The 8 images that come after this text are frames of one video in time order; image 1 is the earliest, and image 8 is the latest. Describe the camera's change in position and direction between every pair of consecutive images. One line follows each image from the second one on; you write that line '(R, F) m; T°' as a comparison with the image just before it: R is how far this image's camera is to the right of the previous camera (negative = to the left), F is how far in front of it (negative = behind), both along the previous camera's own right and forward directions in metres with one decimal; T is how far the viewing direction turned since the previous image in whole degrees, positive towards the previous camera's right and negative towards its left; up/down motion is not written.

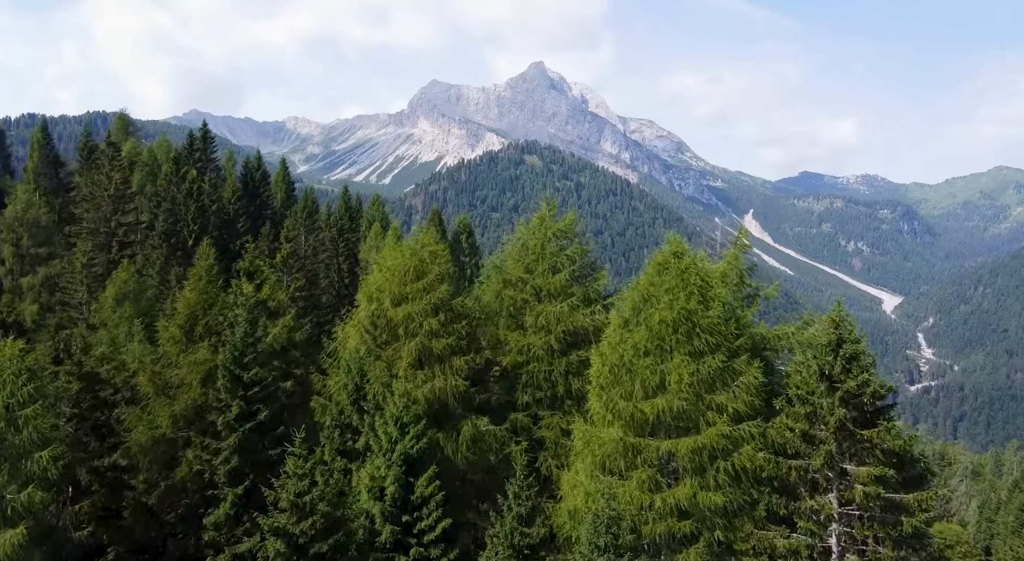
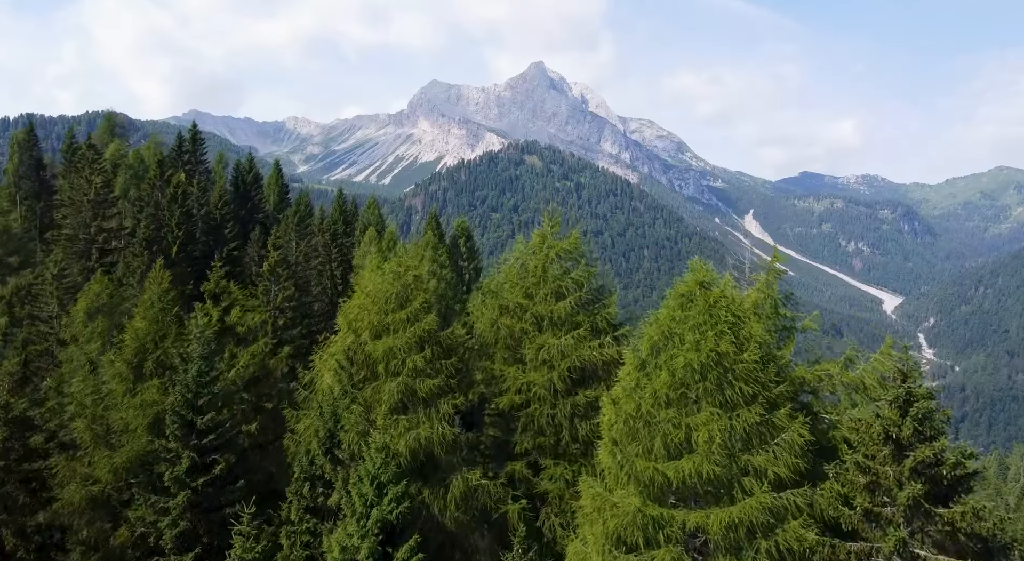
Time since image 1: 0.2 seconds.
(+0.1, +2.7) m; 0°
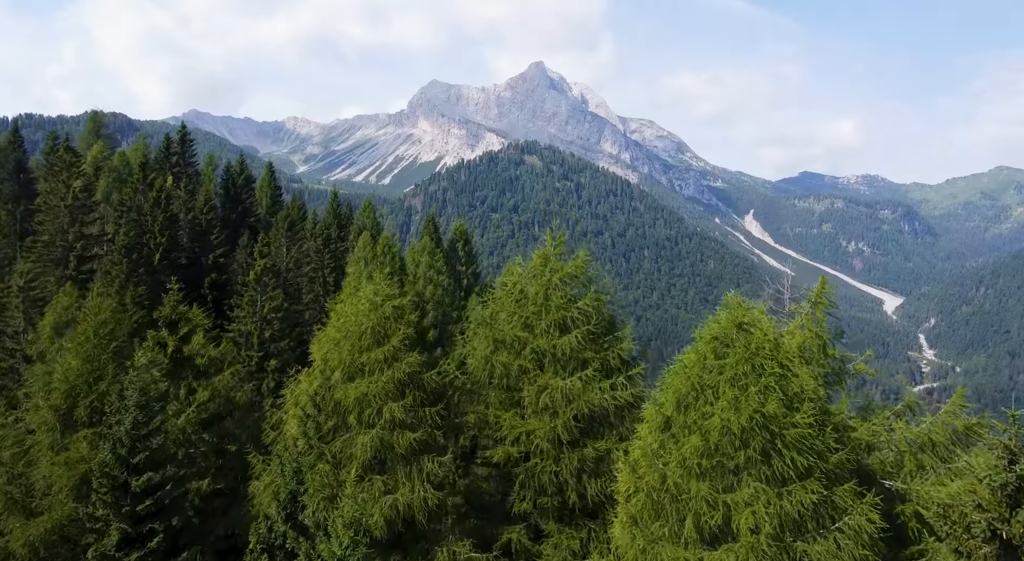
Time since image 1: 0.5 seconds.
(+0.1, +2.7) m; 0°
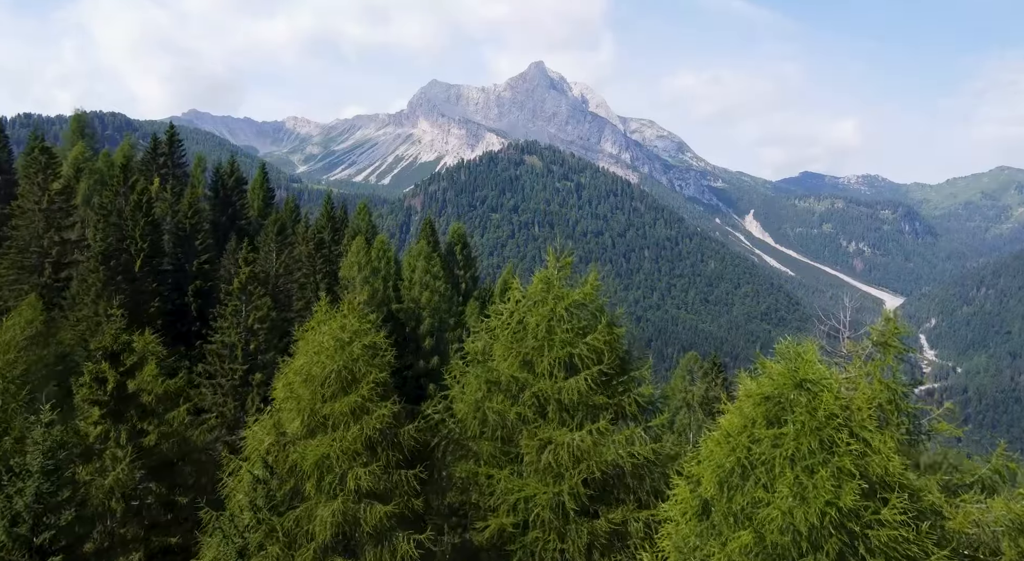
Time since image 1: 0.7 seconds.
(+0.1, +2.8) m; 0°
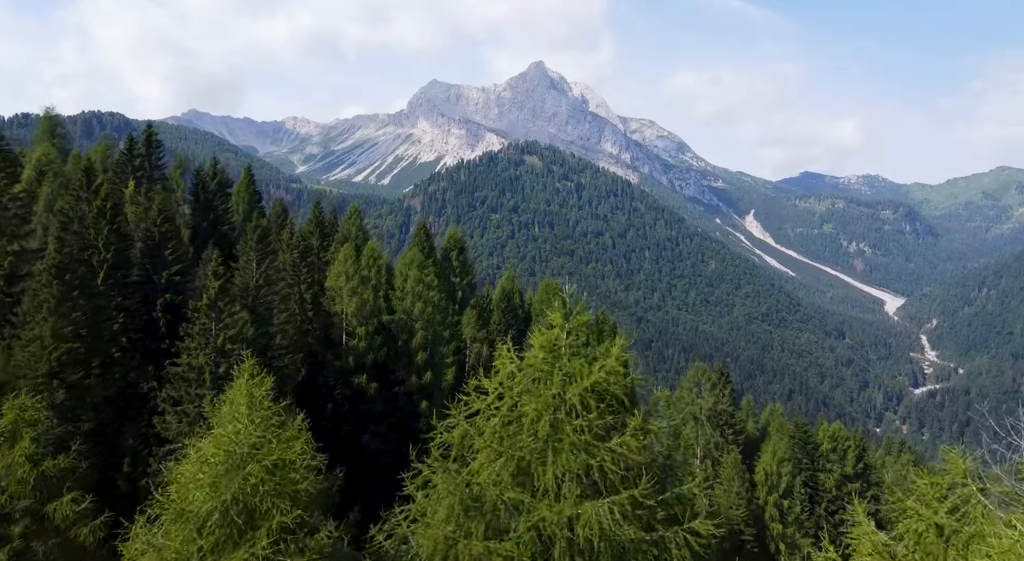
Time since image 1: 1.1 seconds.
(+0.1, +4.6) m; 0°
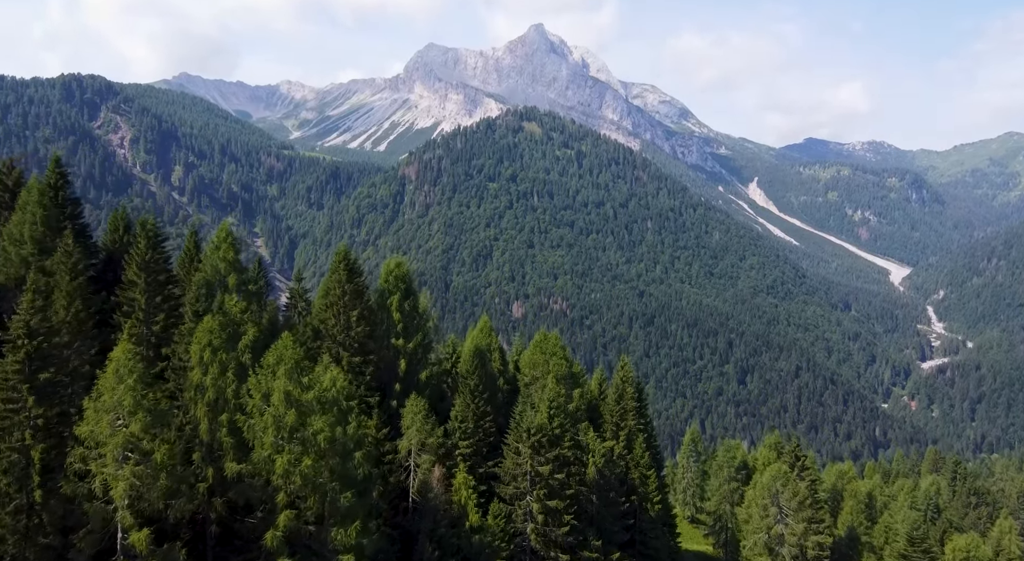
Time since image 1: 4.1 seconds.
(+1.6, +34.8) m; 0°
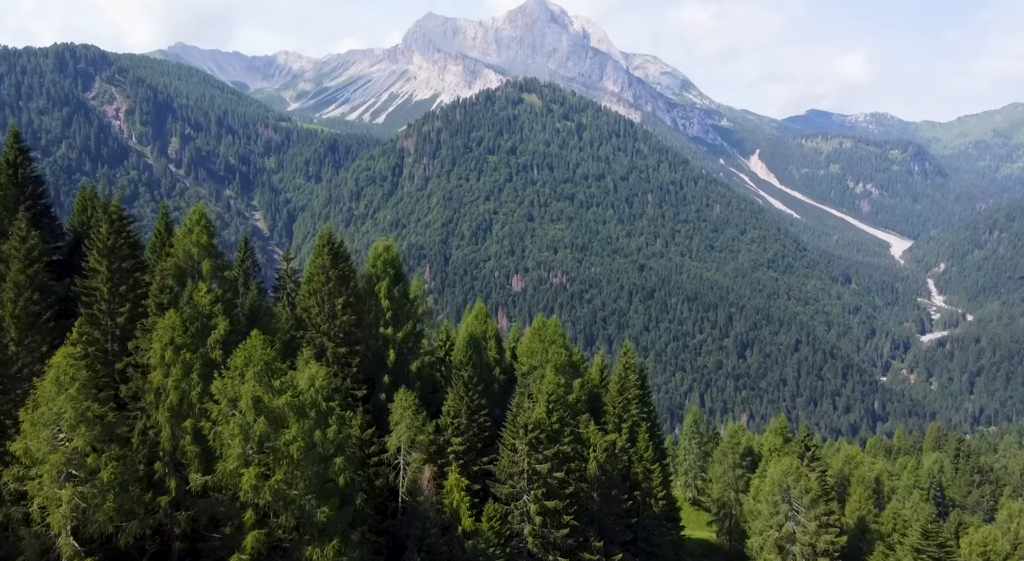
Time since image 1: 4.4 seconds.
(+0.2, +3.8) m; 0°
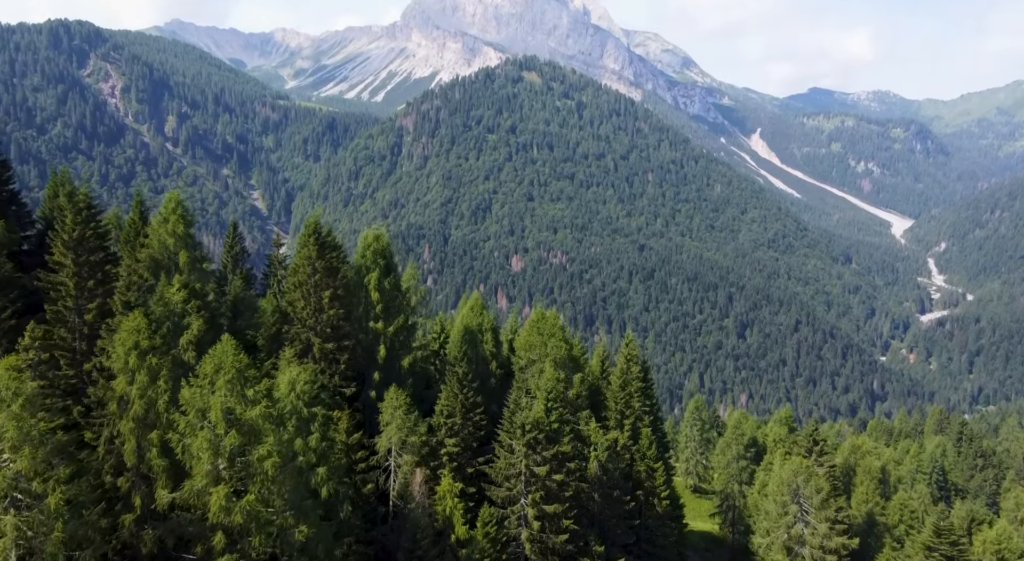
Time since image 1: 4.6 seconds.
(+0.2, +2.9) m; 0°
